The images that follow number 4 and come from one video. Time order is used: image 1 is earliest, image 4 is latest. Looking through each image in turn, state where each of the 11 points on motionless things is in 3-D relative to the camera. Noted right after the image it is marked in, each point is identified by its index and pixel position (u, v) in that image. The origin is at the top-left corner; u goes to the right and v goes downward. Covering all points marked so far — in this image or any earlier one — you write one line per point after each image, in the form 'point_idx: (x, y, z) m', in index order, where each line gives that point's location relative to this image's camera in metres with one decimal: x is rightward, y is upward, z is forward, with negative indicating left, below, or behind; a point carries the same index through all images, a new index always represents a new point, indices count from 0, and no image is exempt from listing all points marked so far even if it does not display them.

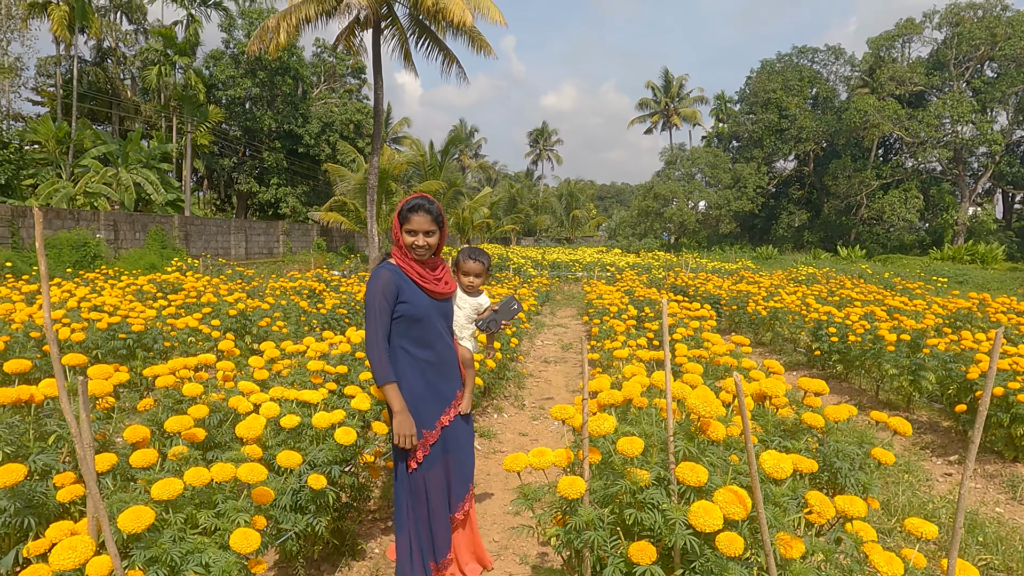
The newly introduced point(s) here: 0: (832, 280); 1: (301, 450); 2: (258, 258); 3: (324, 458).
0: (+5.2, +0.1, +10.8) m
1: (-0.6, -0.5, +2.0) m
2: (-6.3, +0.8, +16.3) m
3: (-0.5, -0.5, +1.9) m
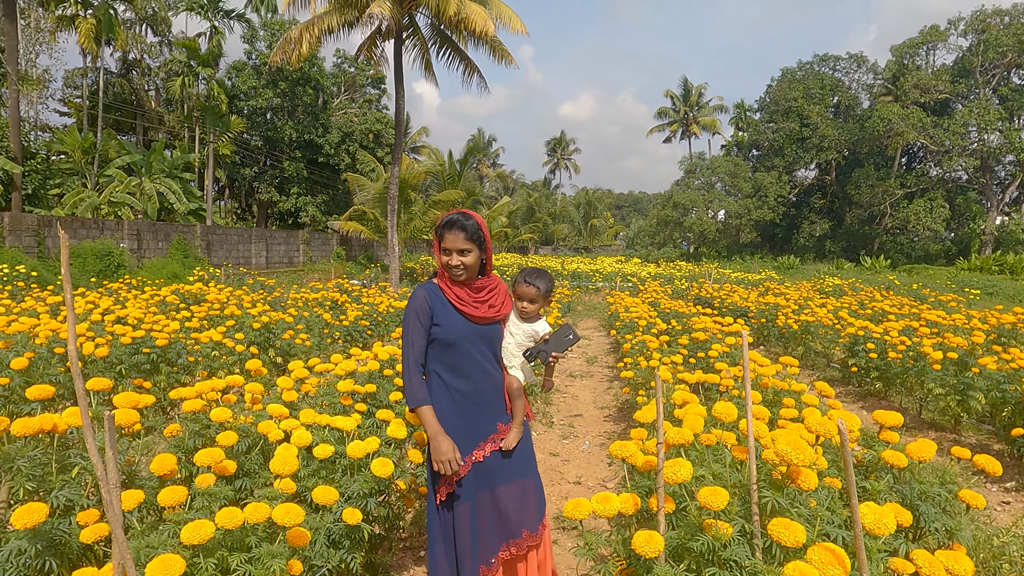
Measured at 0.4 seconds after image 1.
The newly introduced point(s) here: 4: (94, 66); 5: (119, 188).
0: (+5.6, -0.1, +10.5) m
1: (-0.5, -0.5, +1.9) m
2: (-5.8, +0.5, +16.3) m
3: (-0.4, -0.6, +1.8) m
4: (-11.6, +6.2, +18.4) m
5: (-8.6, +2.2, +14.5) m
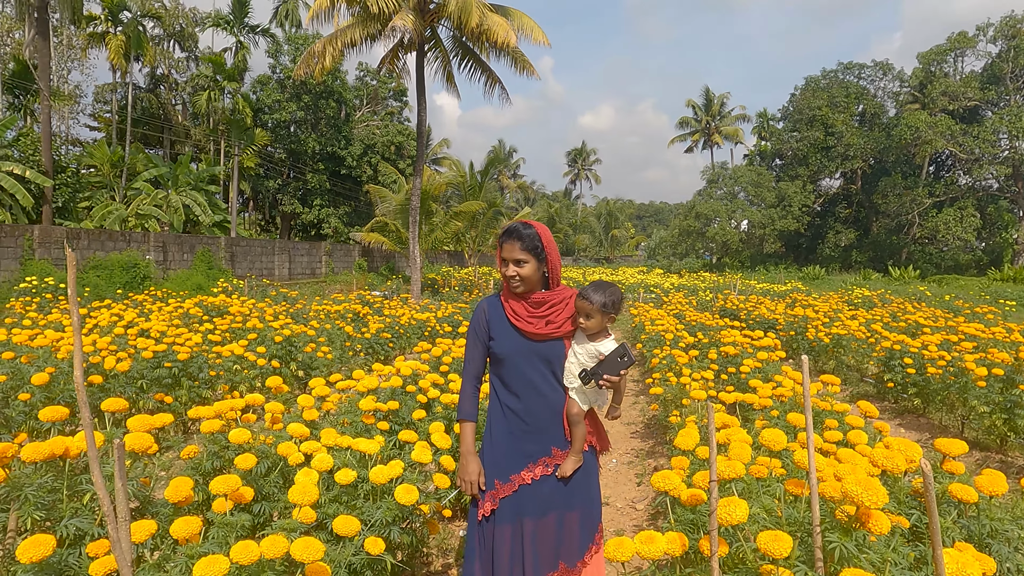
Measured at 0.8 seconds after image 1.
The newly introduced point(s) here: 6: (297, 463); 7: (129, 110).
0: (+5.9, -0.2, +10.3) m
1: (-0.4, -0.6, +1.8) m
2: (-5.2, +0.2, +16.4) m
3: (-0.3, -0.6, +1.7) m
4: (-11.0, +5.8, +18.7) m
5: (-8.2, +2.0, +14.7) m
6: (-0.6, -0.5, +2.0) m
7: (-9.8, +4.5, +16.8) m
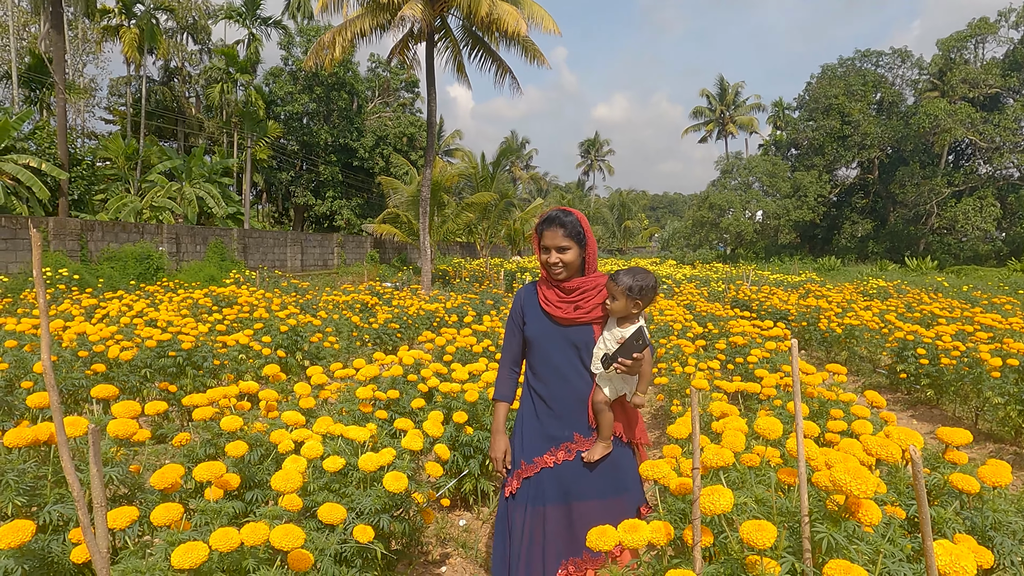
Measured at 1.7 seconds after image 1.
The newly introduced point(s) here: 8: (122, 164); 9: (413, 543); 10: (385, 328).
0: (+6.1, -0.1, +10.1) m
1: (-0.4, -0.5, +1.8) m
2: (-5.0, +0.5, +16.4) m
3: (-0.4, -0.6, +1.7) m
4: (-10.7, +6.1, +18.8) m
5: (-7.9, +2.1, +14.8) m
6: (-0.7, -0.5, +1.9) m
7: (-9.5, +4.8, +16.9) m
8: (-9.1, +2.9, +15.4) m
9: (-0.3, -0.8, +2.1) m
10: (-1.1, -0.4, +5.9) m
